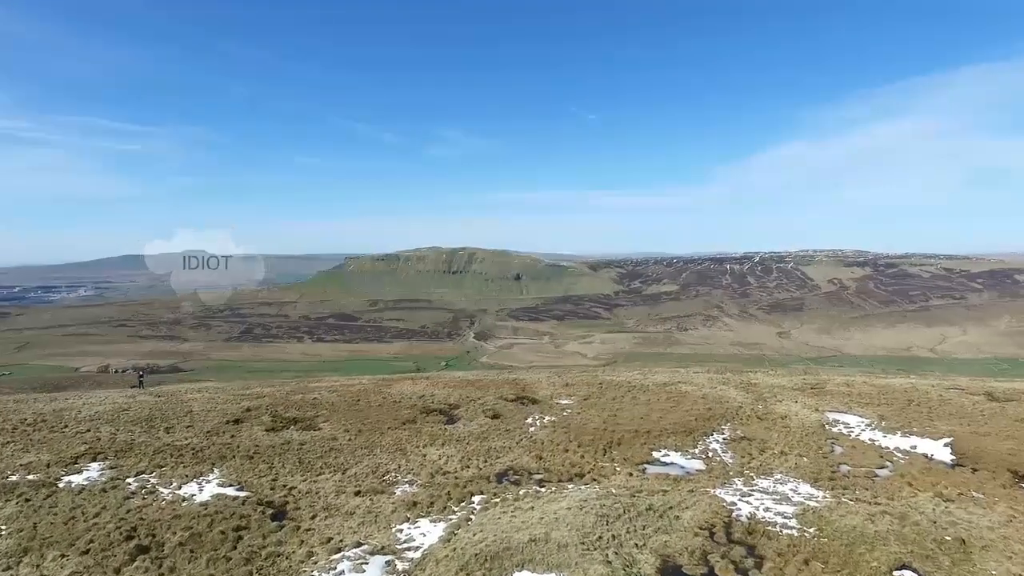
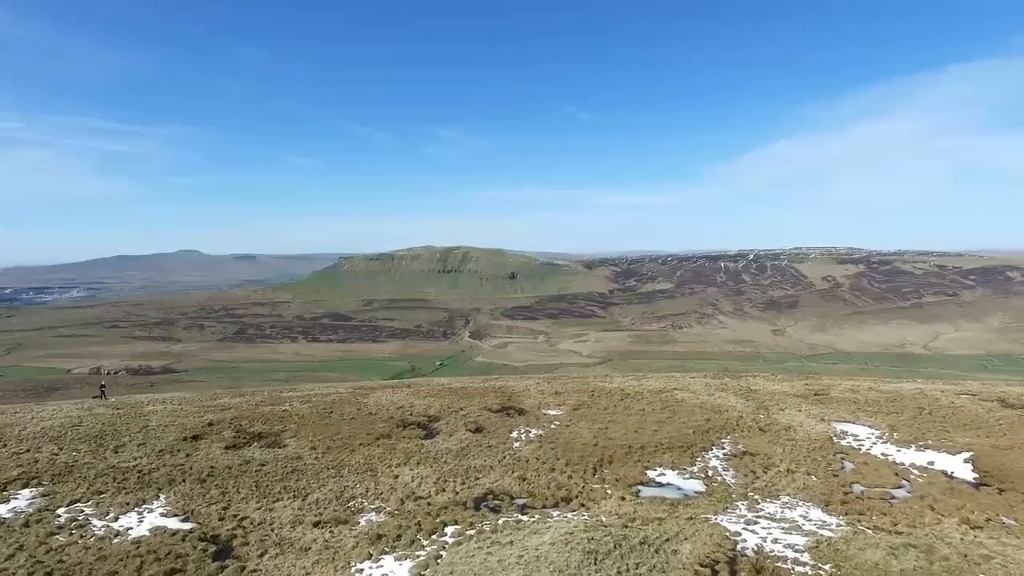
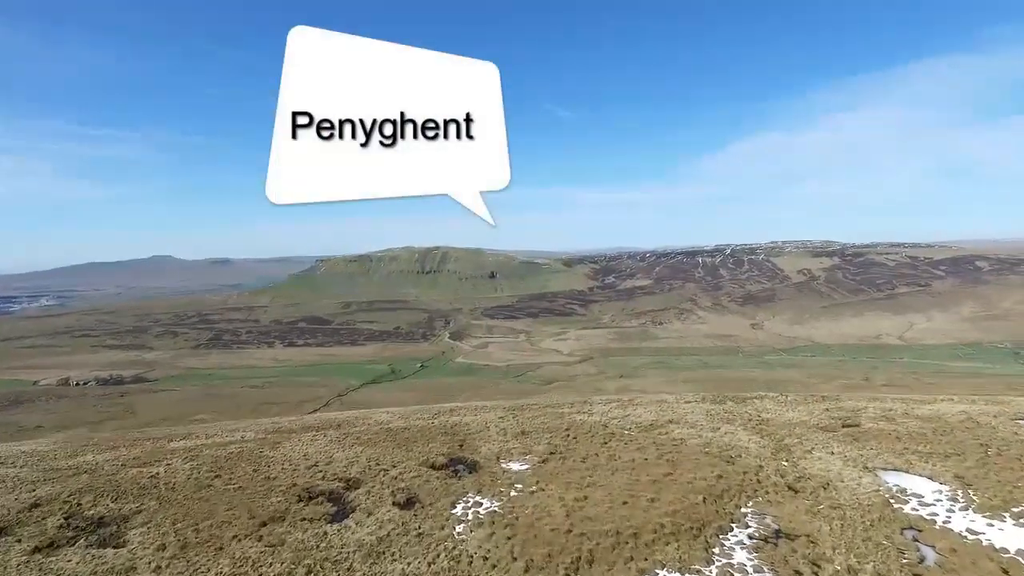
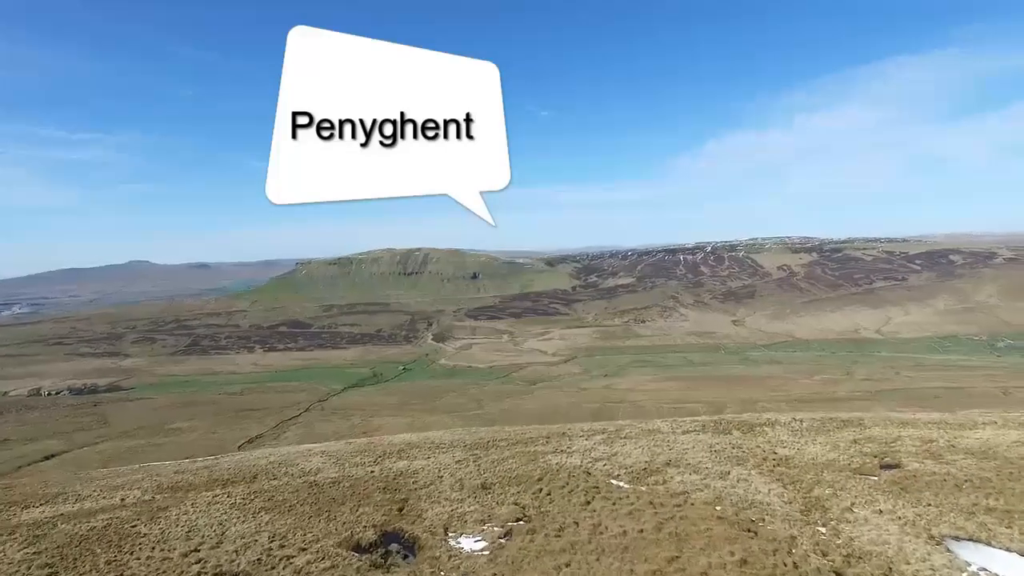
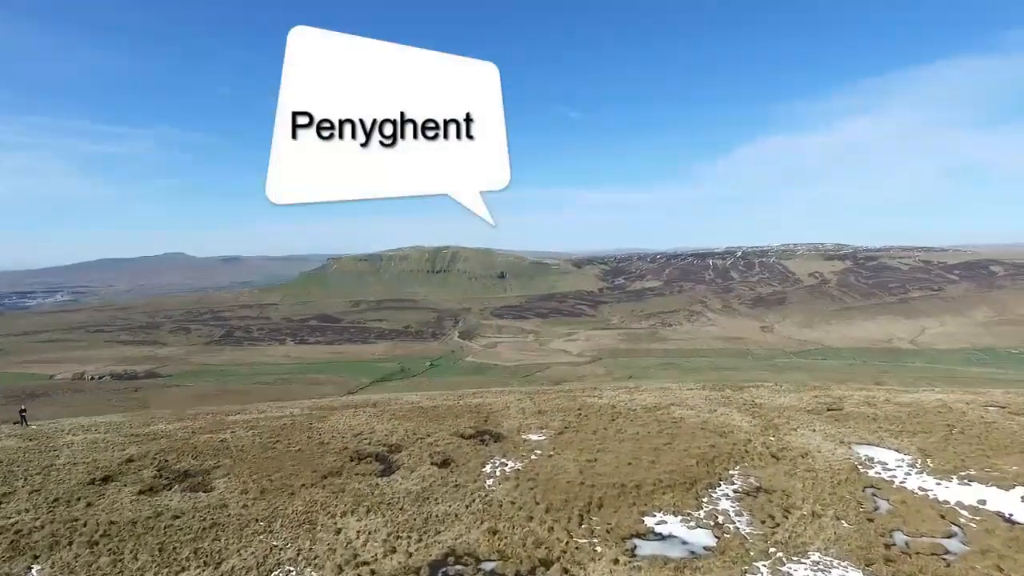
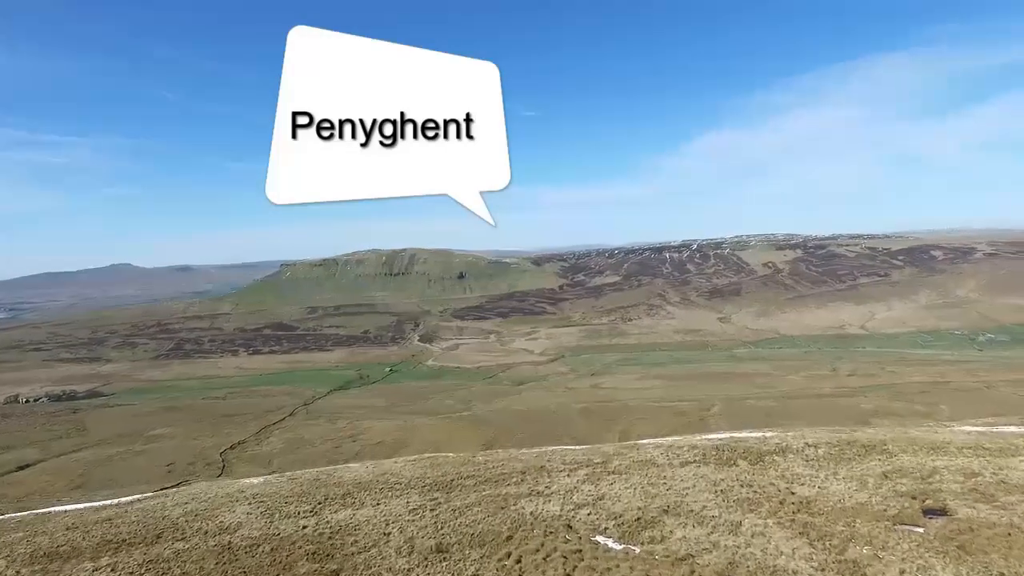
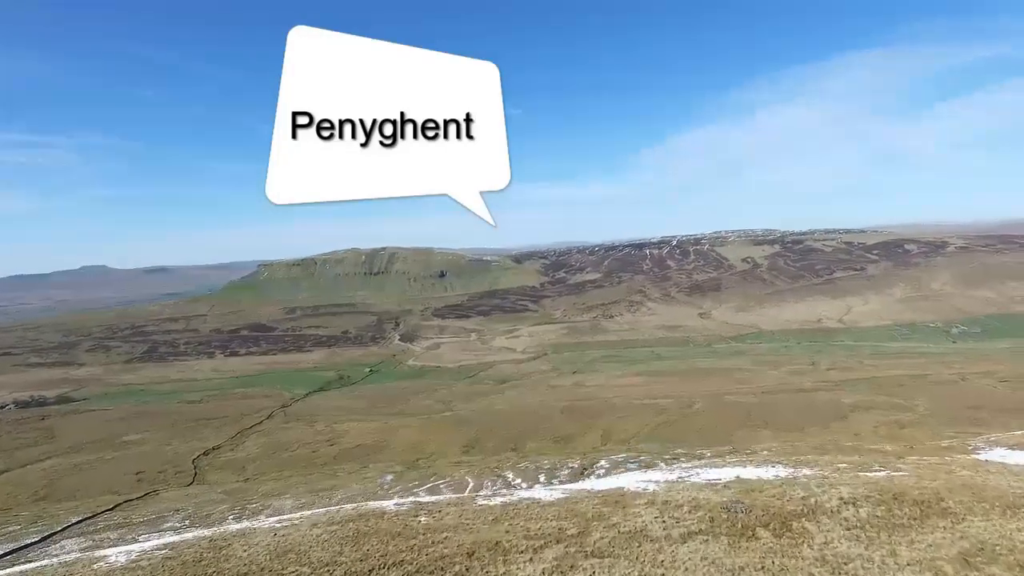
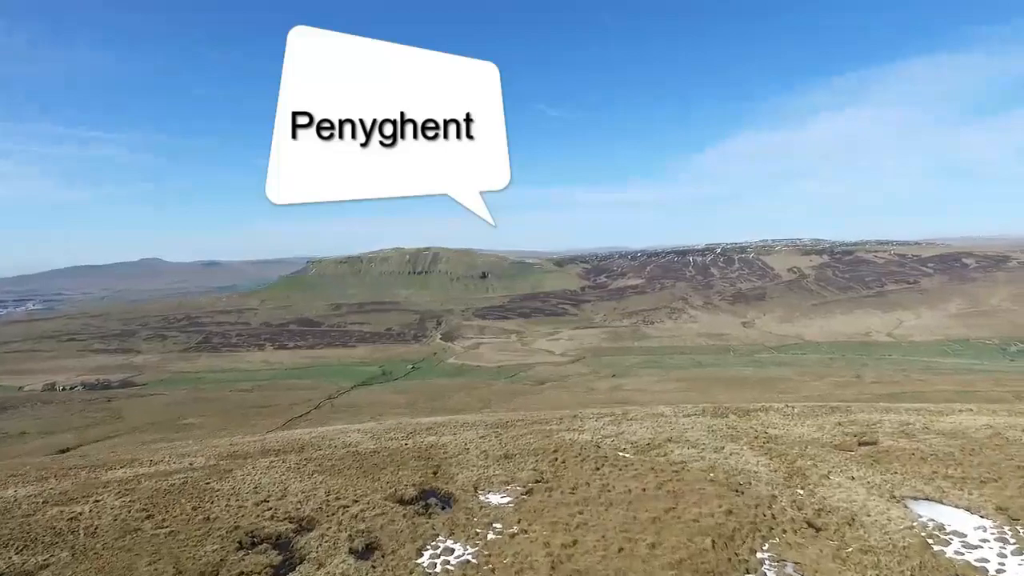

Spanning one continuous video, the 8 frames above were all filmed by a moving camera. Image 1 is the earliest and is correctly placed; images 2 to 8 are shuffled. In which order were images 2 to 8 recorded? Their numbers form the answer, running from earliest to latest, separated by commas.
2, 5, 3, 8, 4, 6, 7
